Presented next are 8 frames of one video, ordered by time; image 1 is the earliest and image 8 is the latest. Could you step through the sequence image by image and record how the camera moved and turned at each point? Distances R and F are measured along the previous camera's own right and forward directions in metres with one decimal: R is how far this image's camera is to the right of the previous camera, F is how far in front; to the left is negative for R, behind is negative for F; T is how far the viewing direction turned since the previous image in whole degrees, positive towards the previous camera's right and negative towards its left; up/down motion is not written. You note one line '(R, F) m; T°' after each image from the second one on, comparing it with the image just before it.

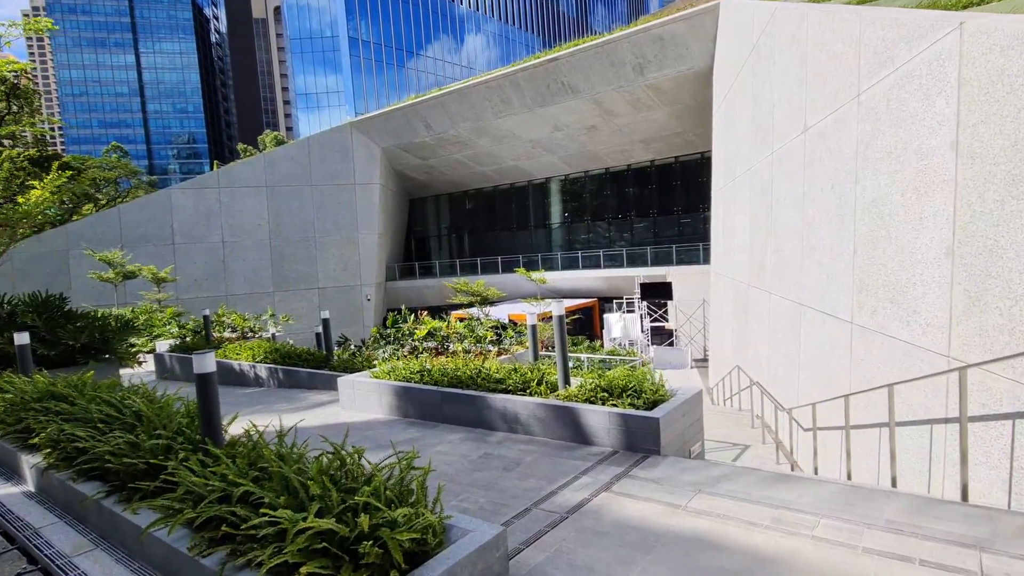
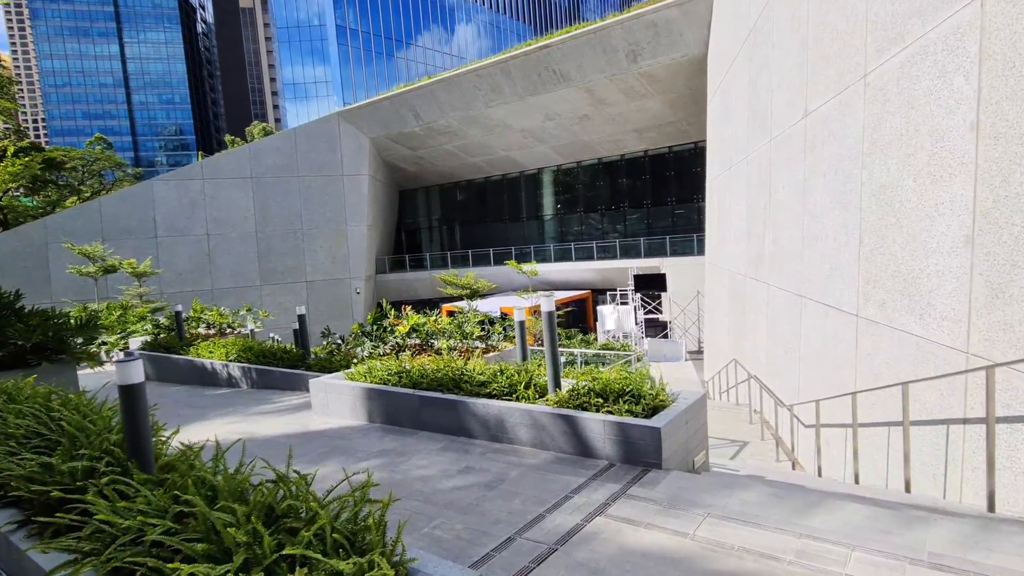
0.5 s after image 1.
(+0.1, +0.5) m; +1°
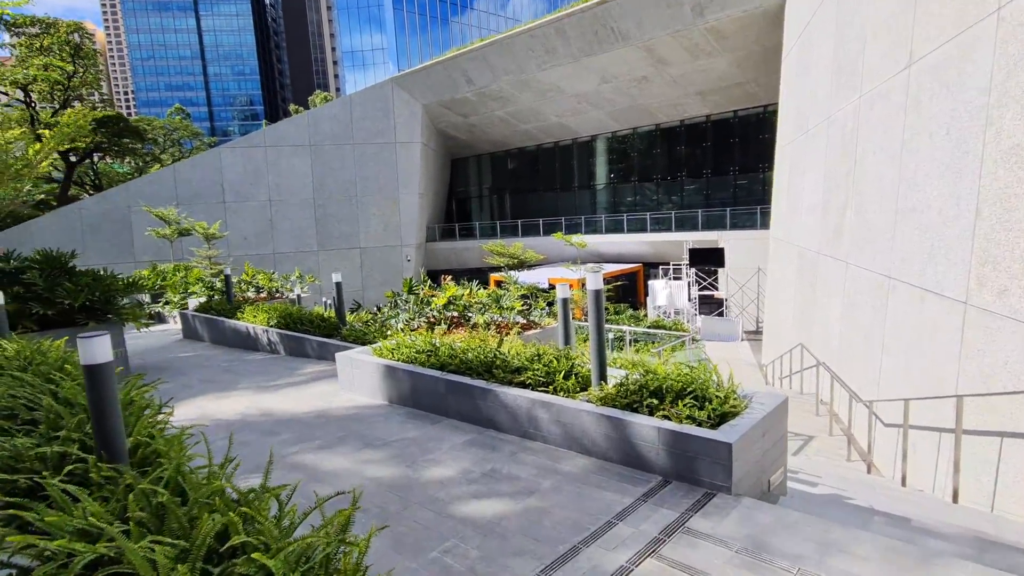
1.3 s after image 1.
(+0.1, +0.7) m; -5°
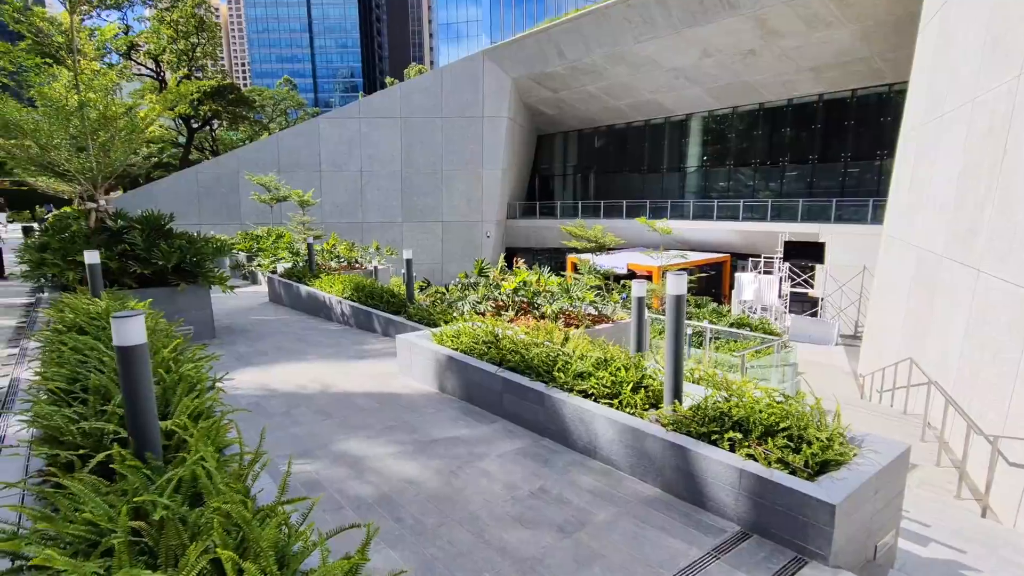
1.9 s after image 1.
(+0.1, +0.4) m; -8°
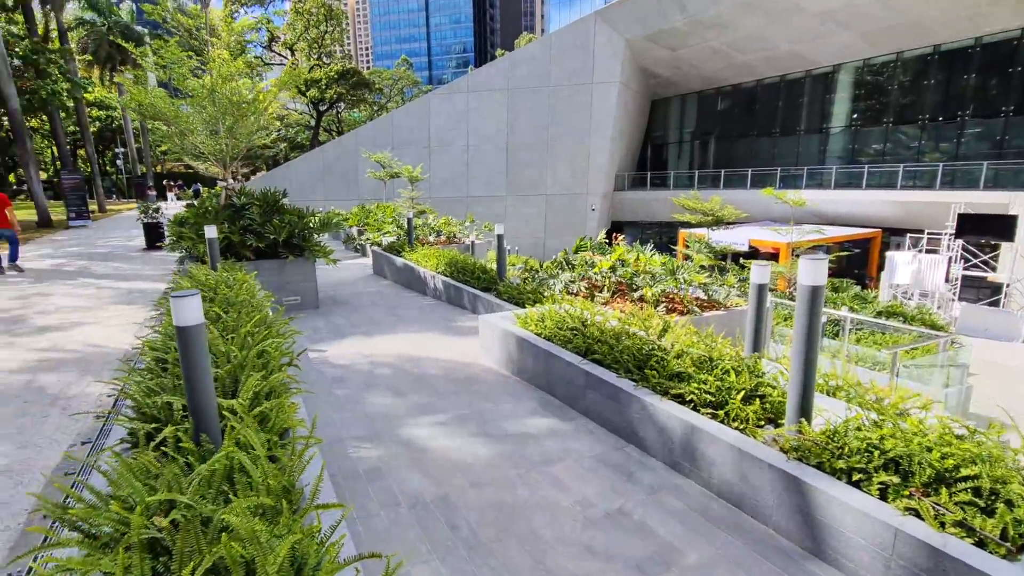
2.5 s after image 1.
(+0.2, +0.5) m; -12°
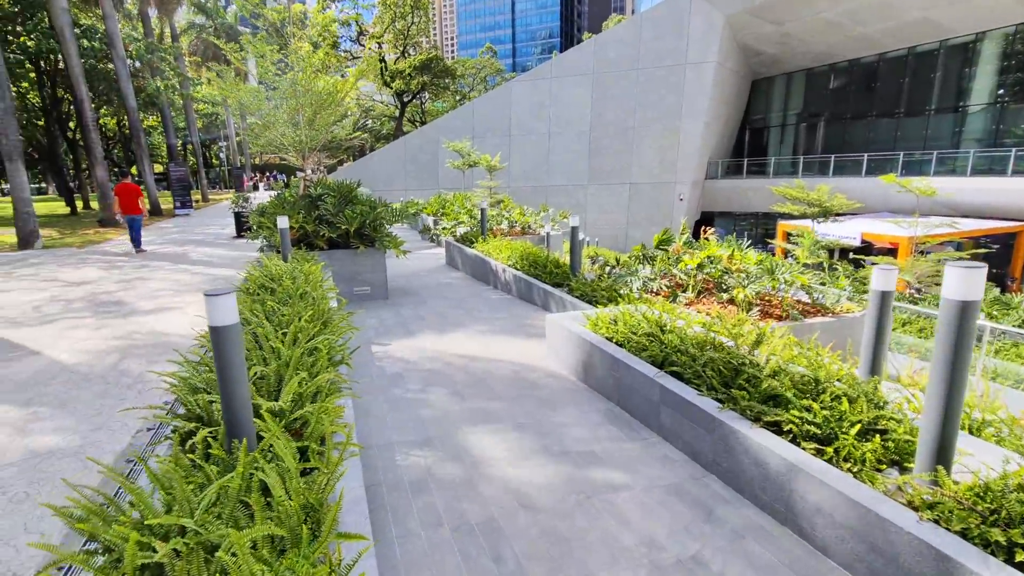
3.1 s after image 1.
(+0.1, +0.4) m; -9°
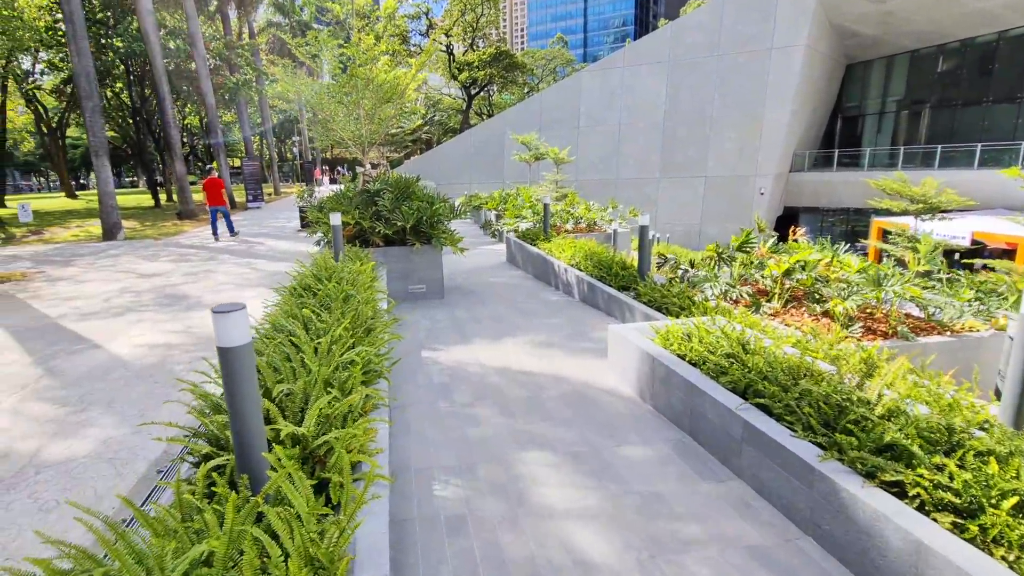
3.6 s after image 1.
(0.0, +0.4) m; -7°
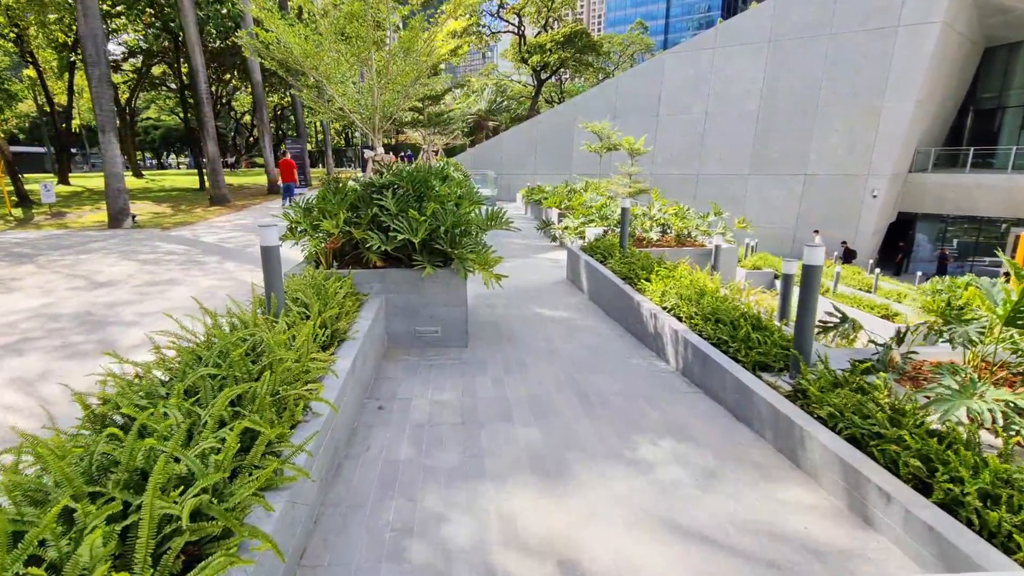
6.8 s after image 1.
(0.0, +2.5) m; -7°
